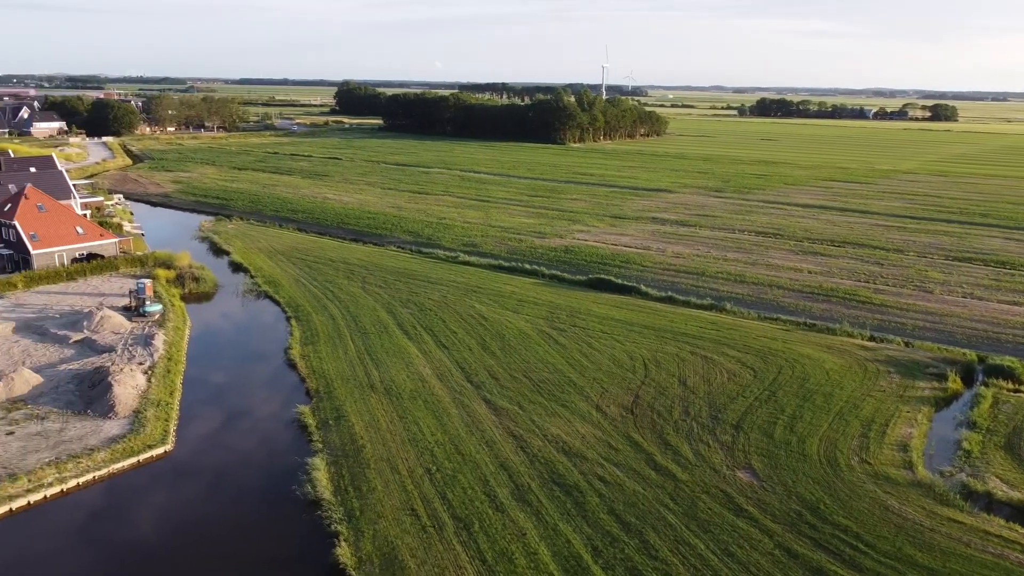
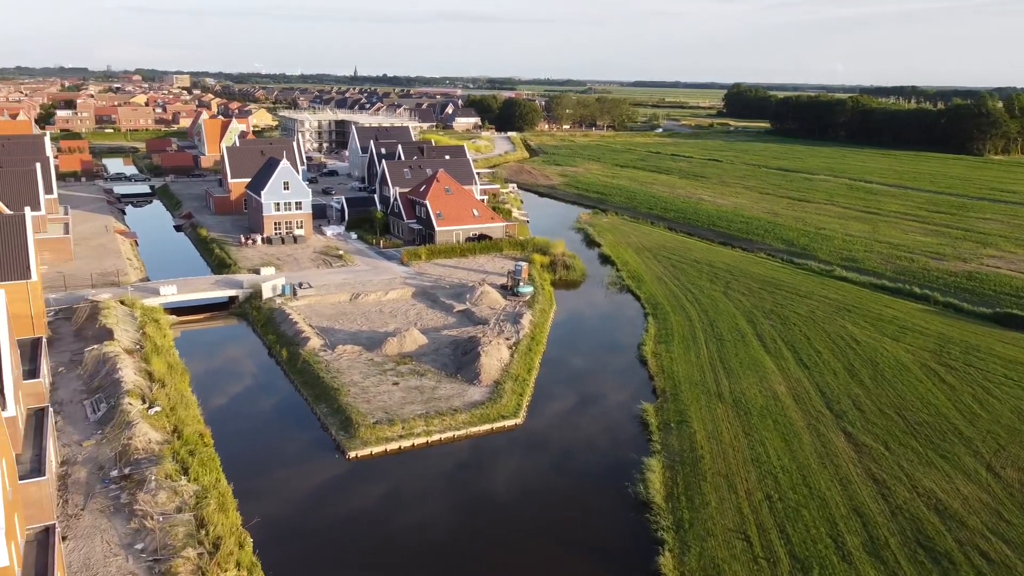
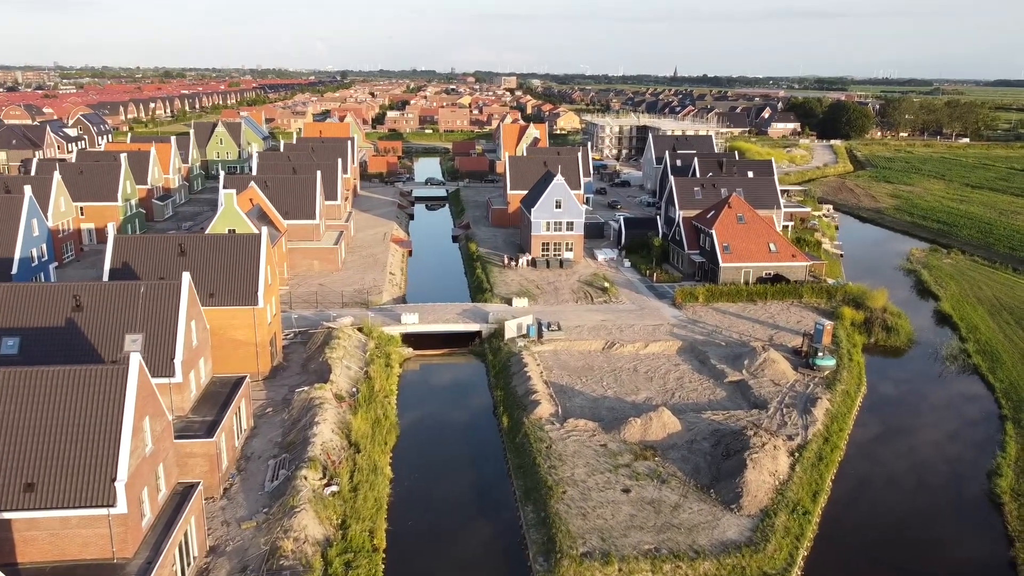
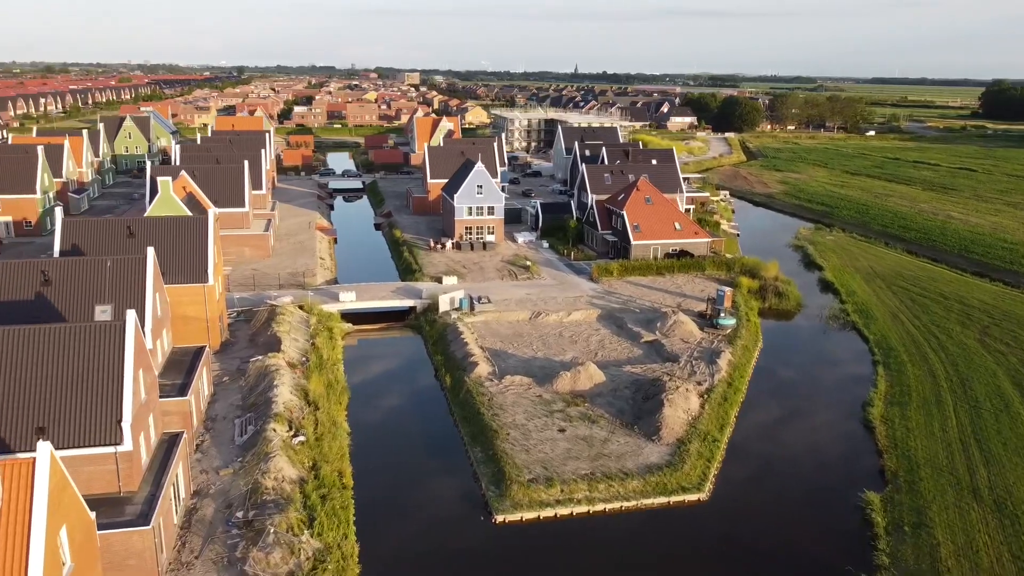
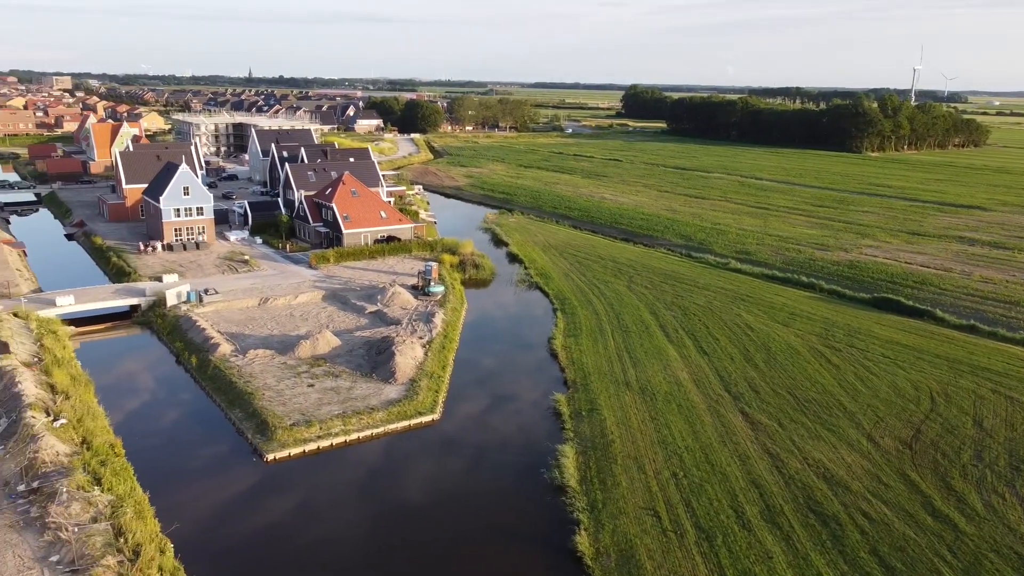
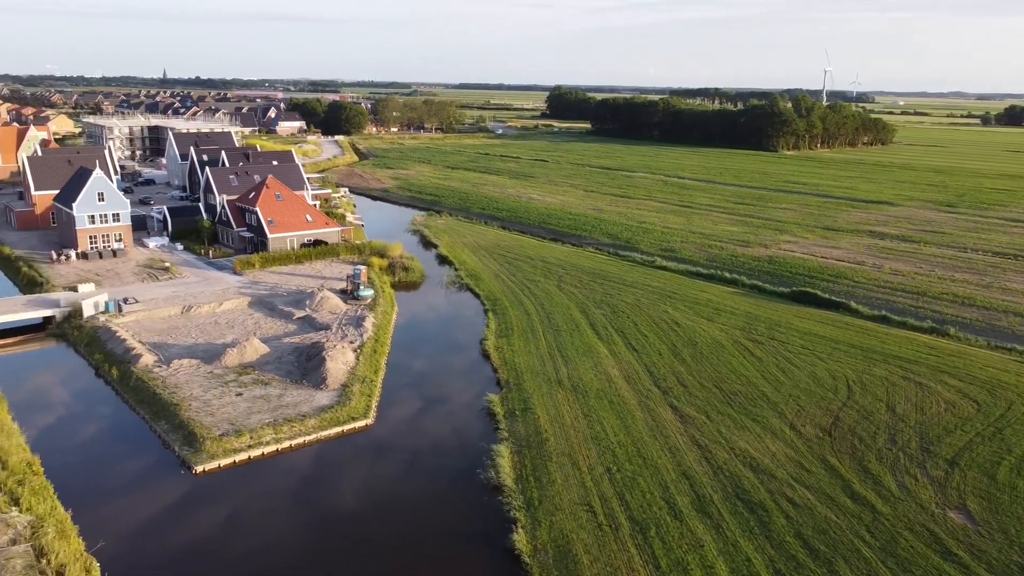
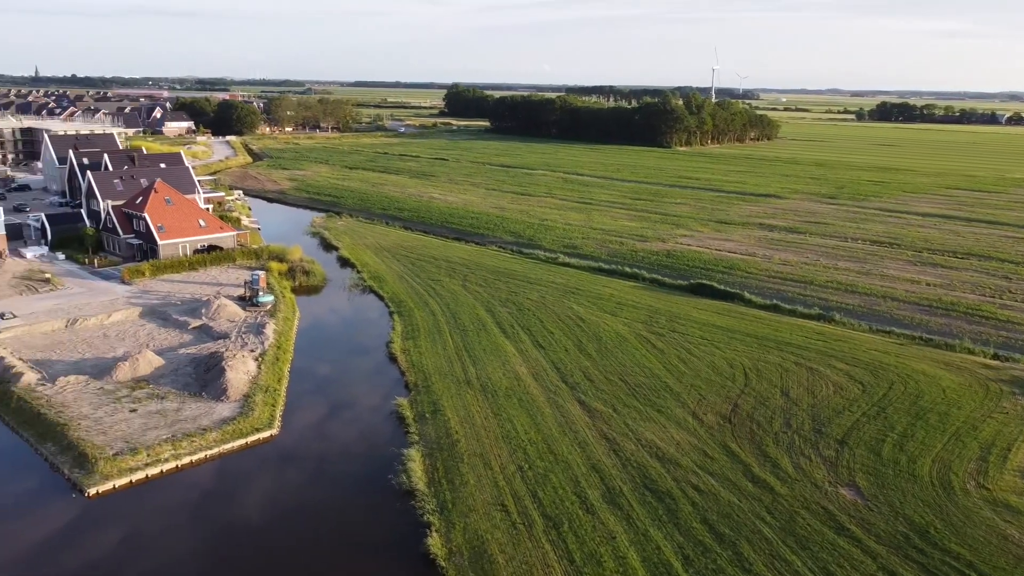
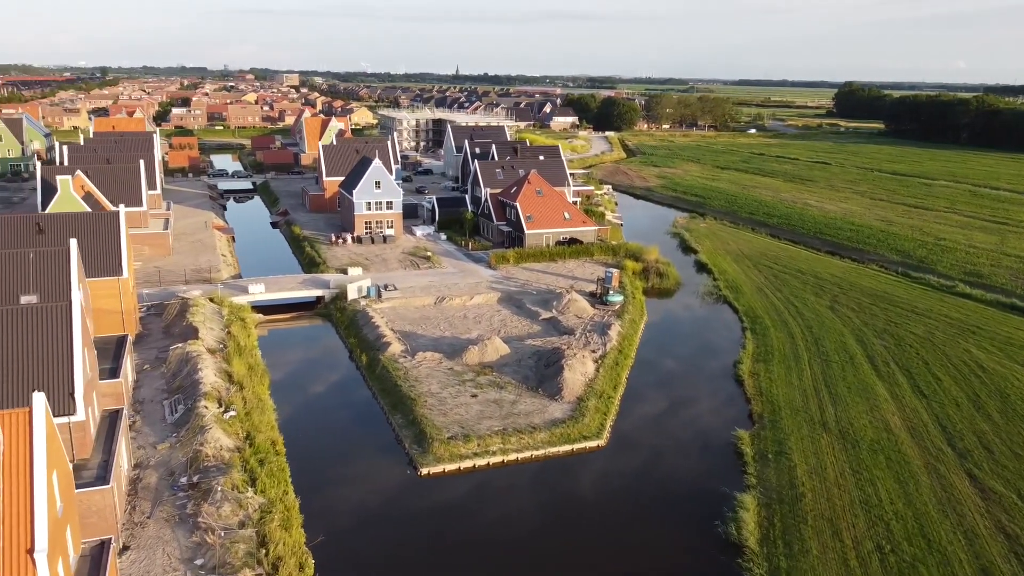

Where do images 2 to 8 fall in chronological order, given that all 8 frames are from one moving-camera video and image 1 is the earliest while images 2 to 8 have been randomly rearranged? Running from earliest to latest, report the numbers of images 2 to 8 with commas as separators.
7, 6, 5, 2, 8, 4, 3
